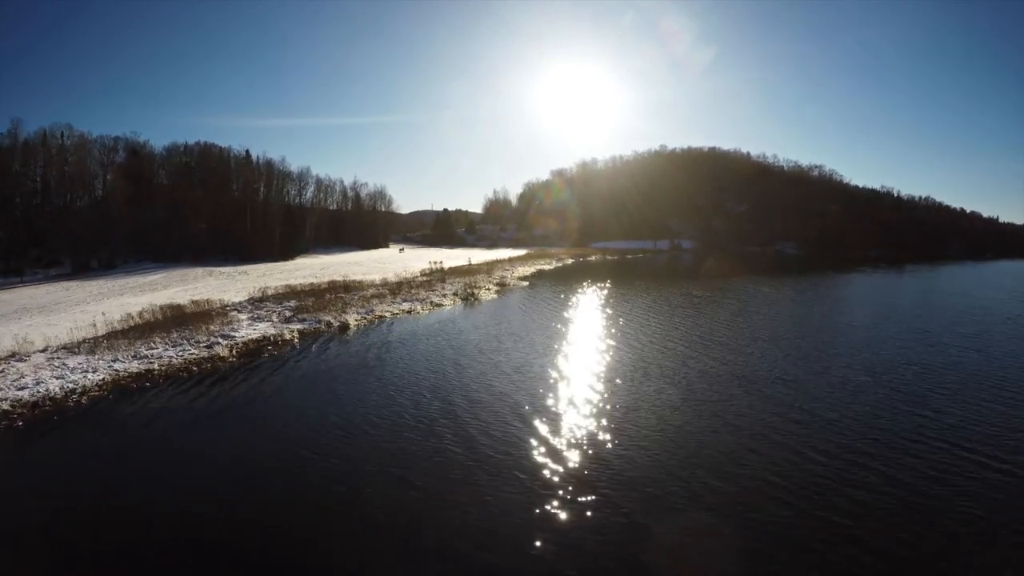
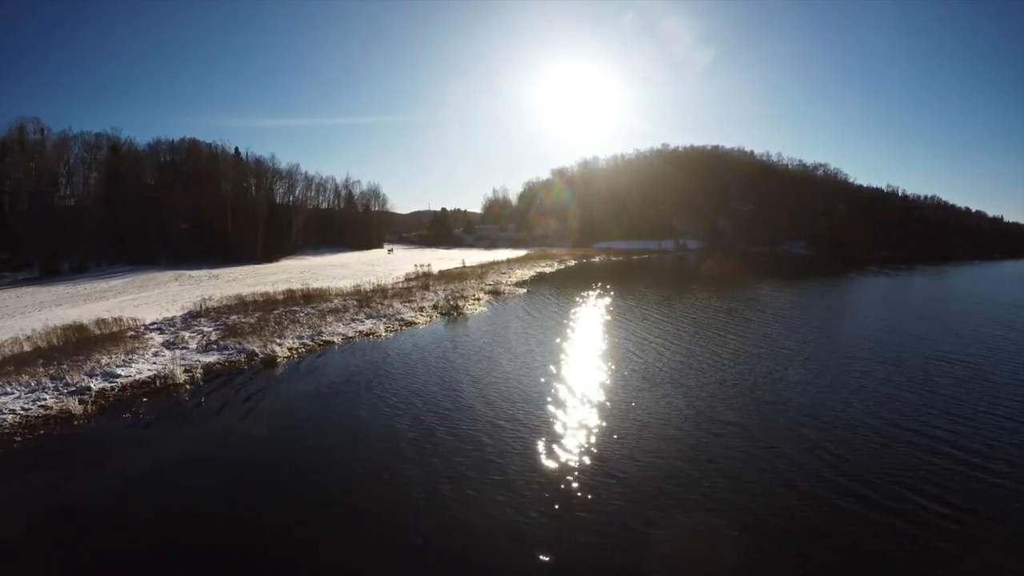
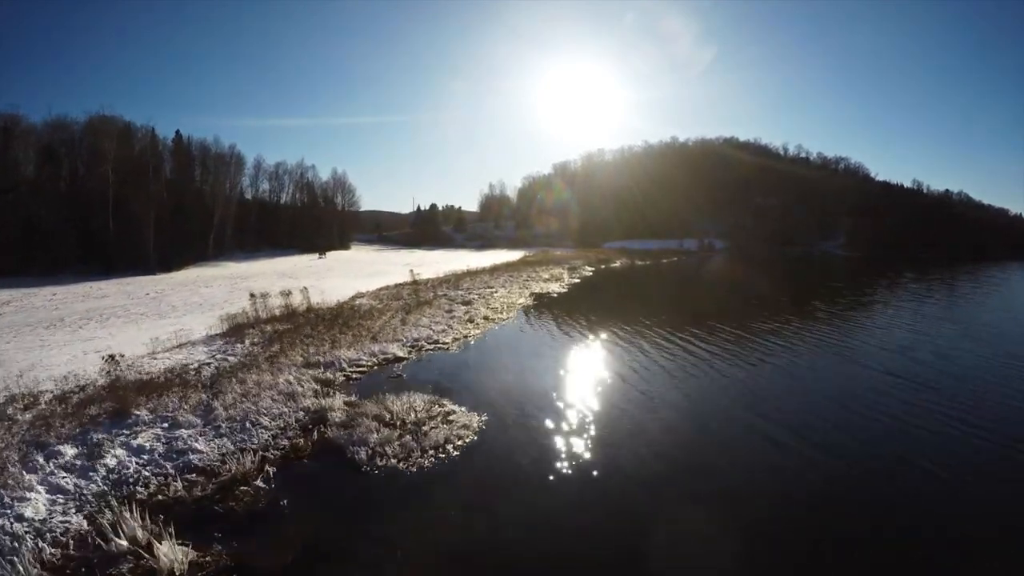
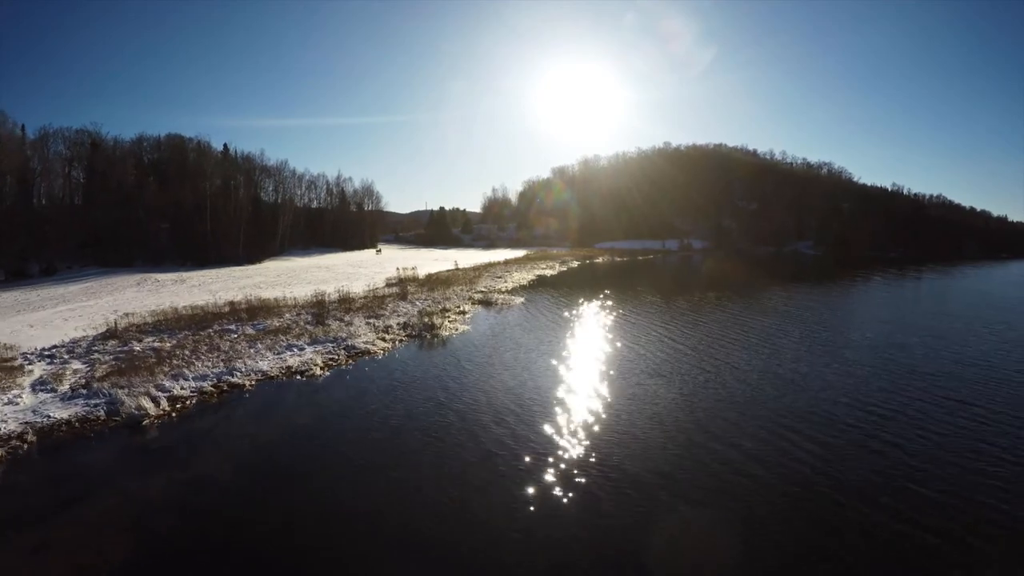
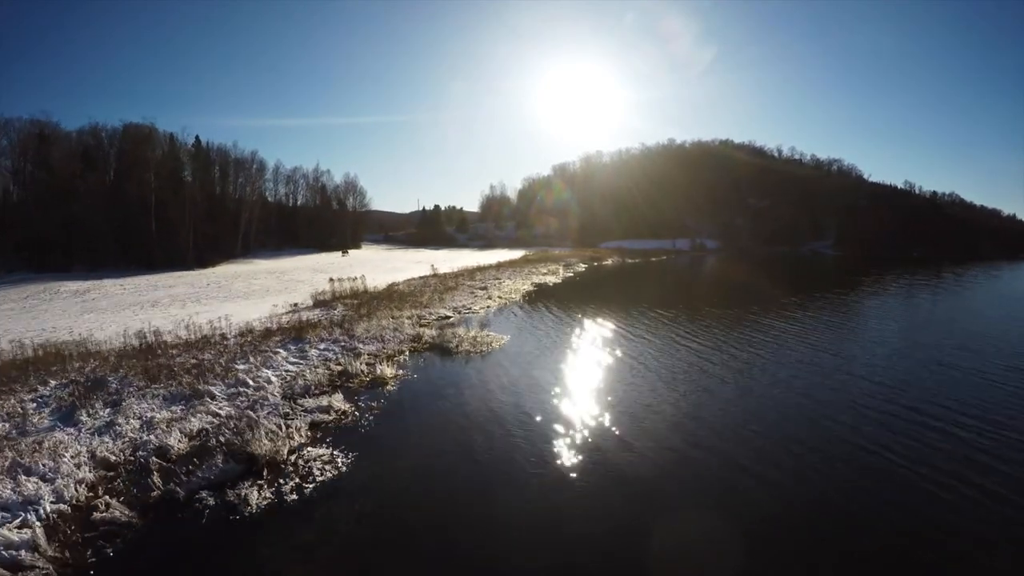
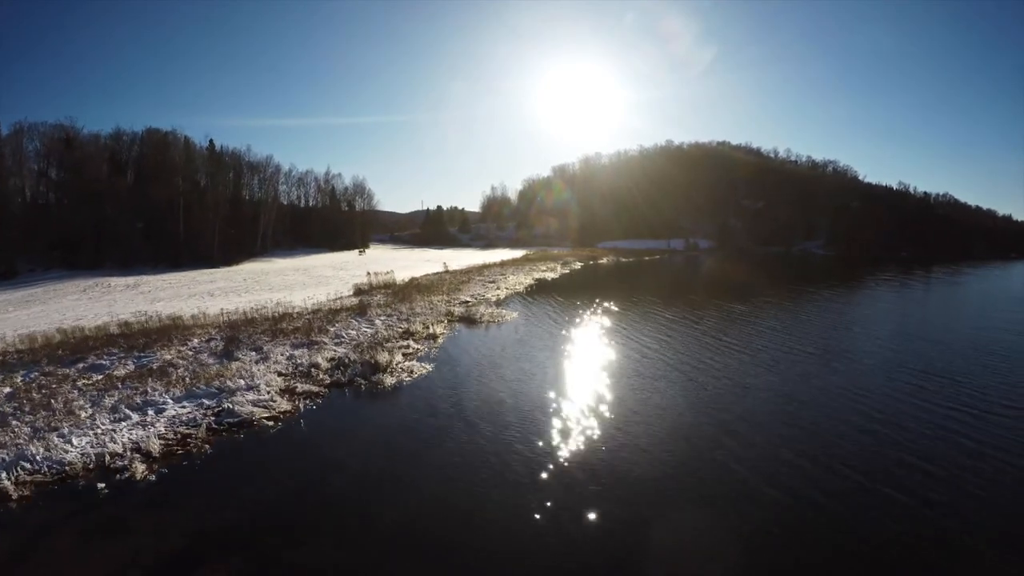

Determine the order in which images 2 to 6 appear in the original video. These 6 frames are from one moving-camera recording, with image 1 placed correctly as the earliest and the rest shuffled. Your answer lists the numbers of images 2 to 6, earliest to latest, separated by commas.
2, 4, 6, 5, 3
